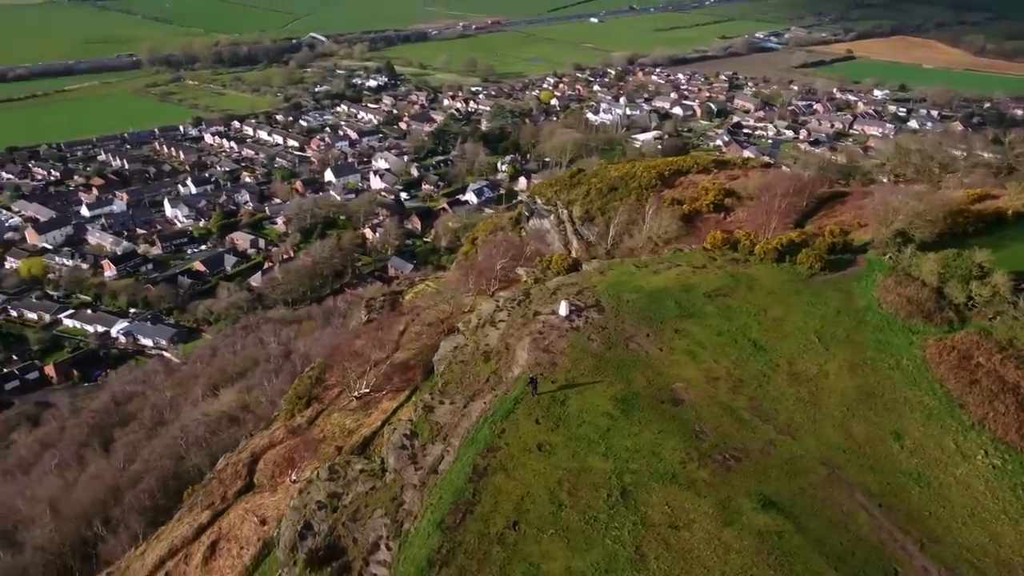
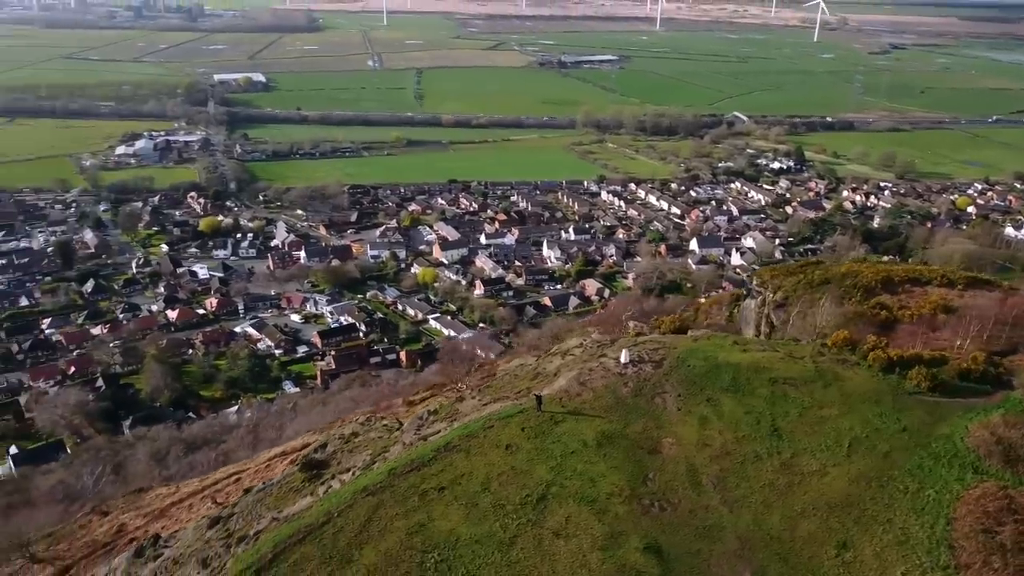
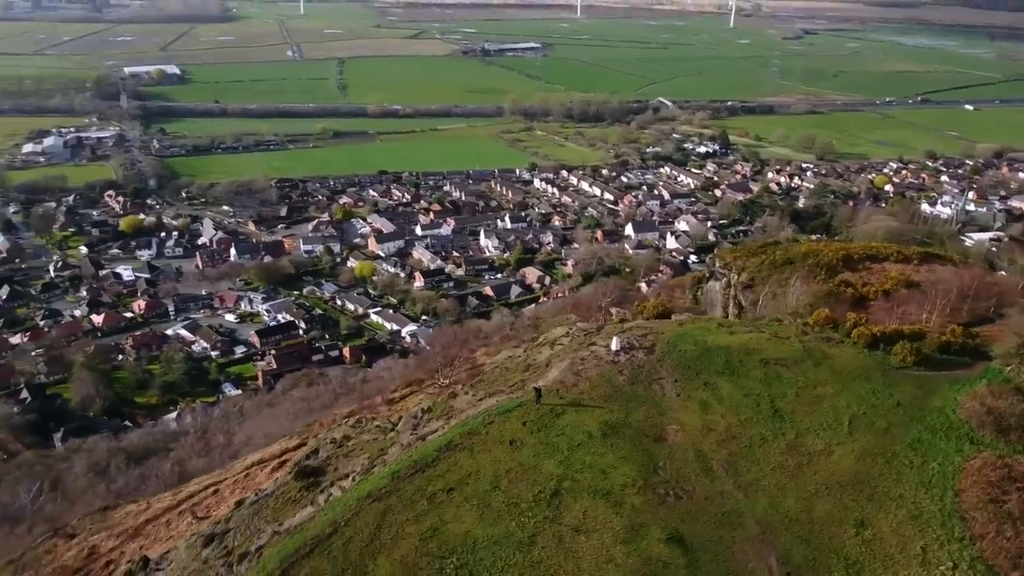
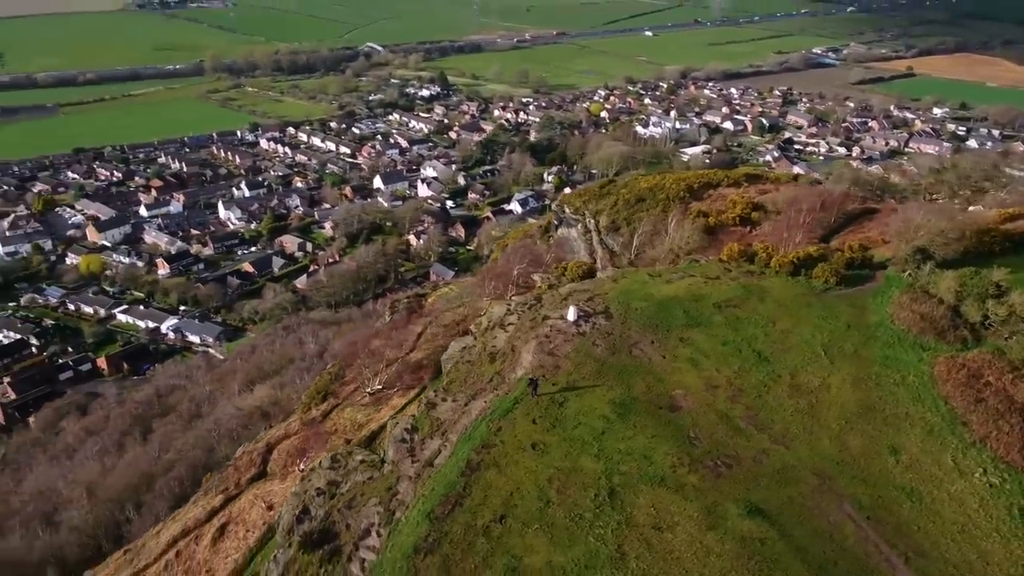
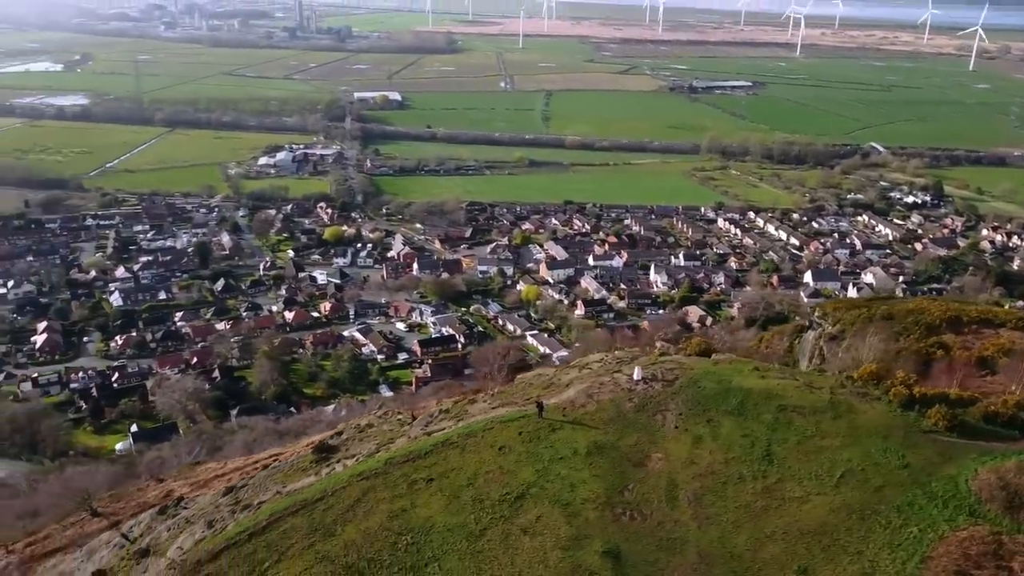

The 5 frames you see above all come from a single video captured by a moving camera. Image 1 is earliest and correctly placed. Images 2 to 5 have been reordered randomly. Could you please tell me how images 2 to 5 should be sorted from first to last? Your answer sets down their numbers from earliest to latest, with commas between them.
4, 3, 2, 5
